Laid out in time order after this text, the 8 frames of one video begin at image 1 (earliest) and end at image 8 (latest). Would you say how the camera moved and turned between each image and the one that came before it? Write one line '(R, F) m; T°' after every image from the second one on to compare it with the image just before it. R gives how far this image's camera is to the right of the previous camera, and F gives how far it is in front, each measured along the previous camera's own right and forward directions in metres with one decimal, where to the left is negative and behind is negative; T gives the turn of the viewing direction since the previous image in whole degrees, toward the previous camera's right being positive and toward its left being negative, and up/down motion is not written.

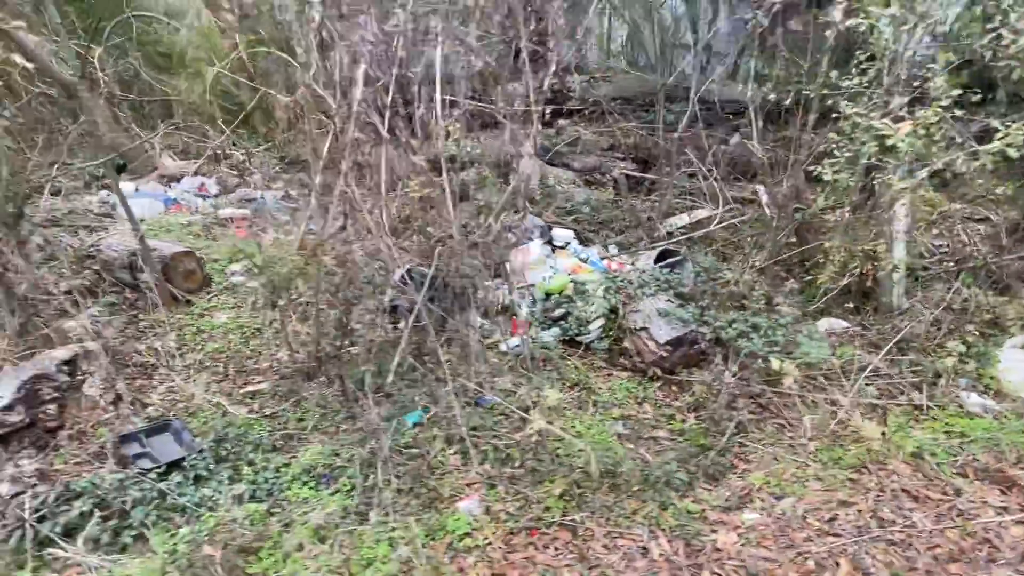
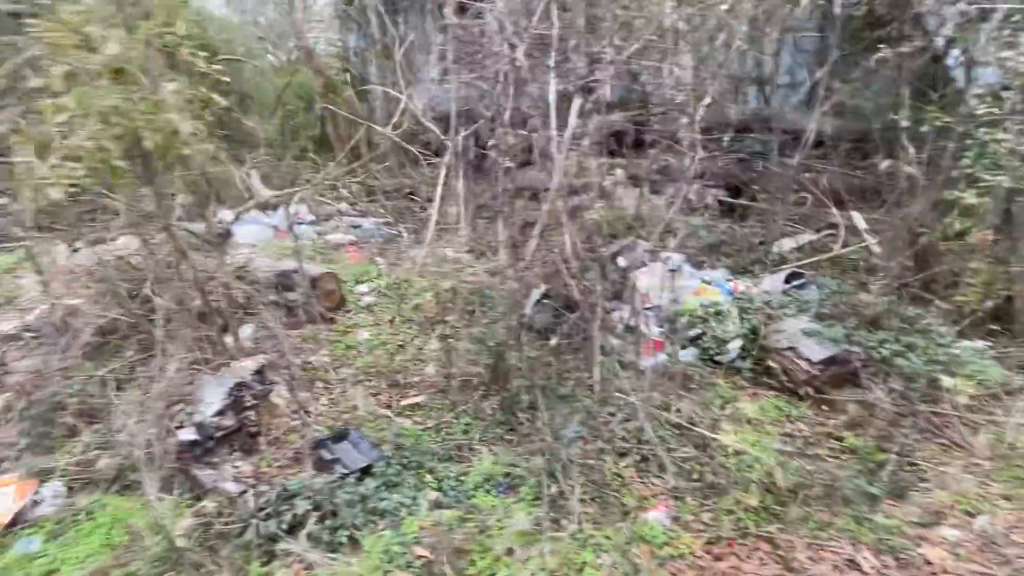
(-0.9, -0.2) m; -2°
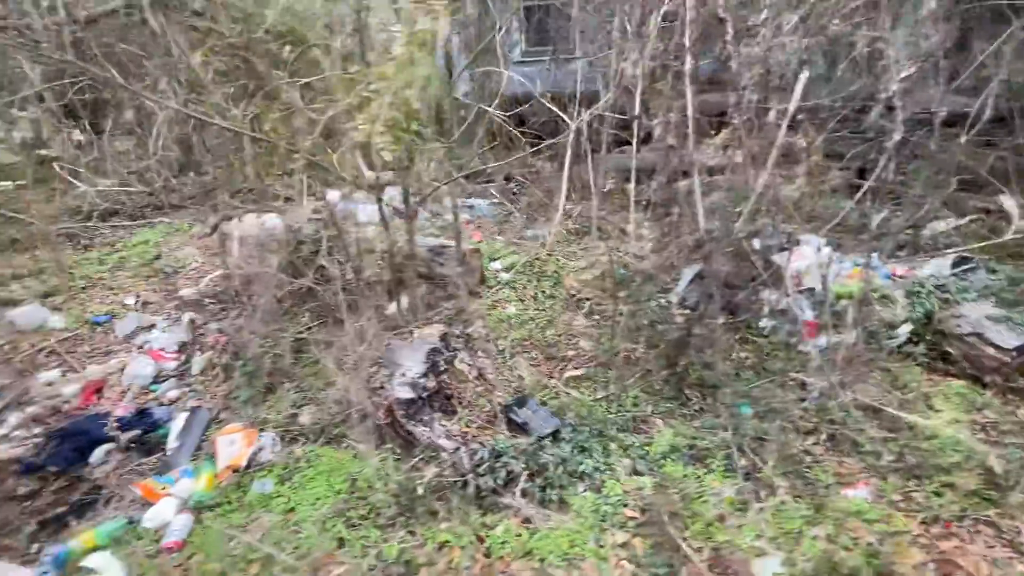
(-0.9, -0.1) m; -5°
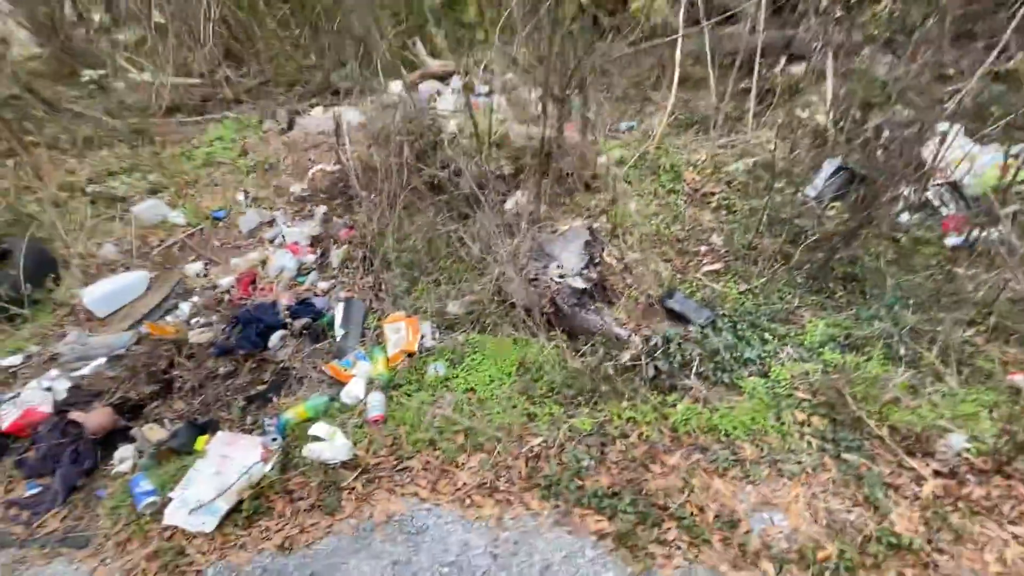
(-0.9, 0.0) m; -2°
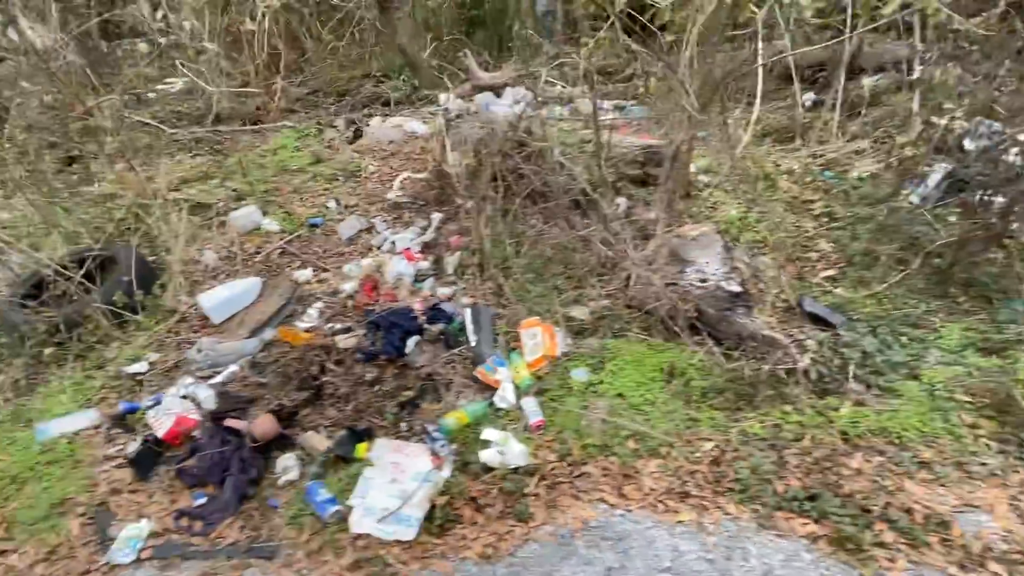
(-0.9, 0.0) m; +1°
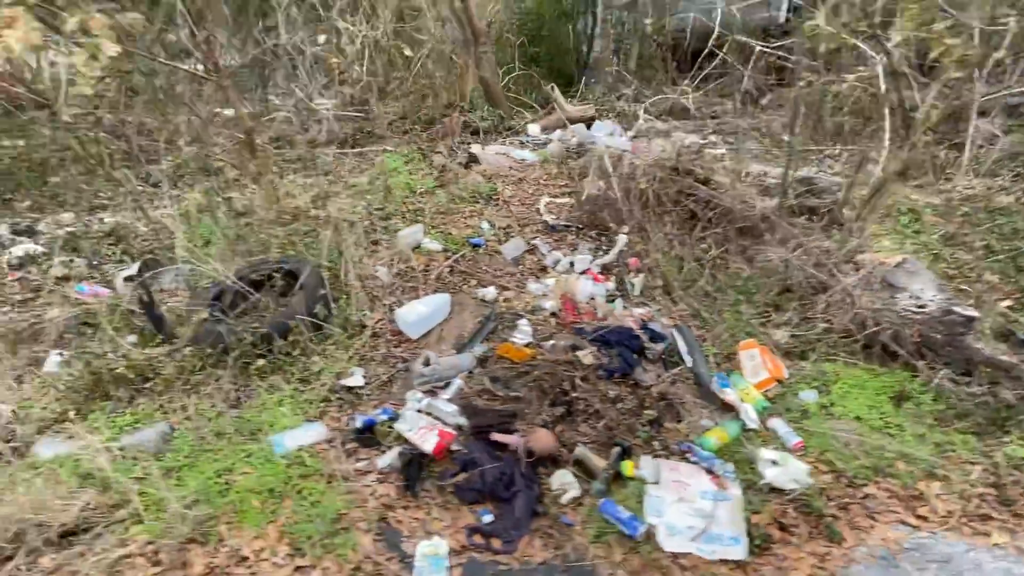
(-1.5, 0.0) m; +1°
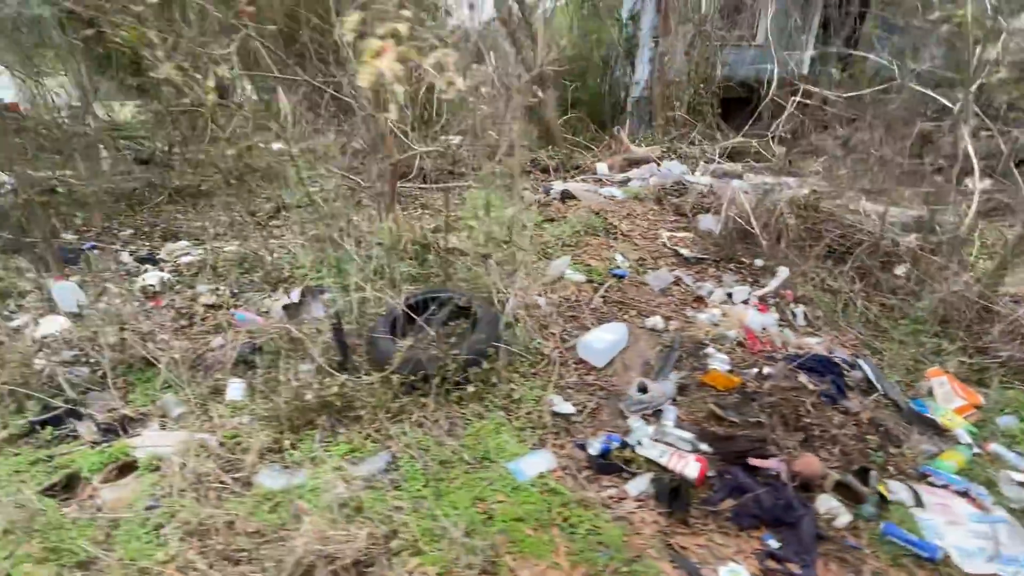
(-1.5, 0.0) m; +2°
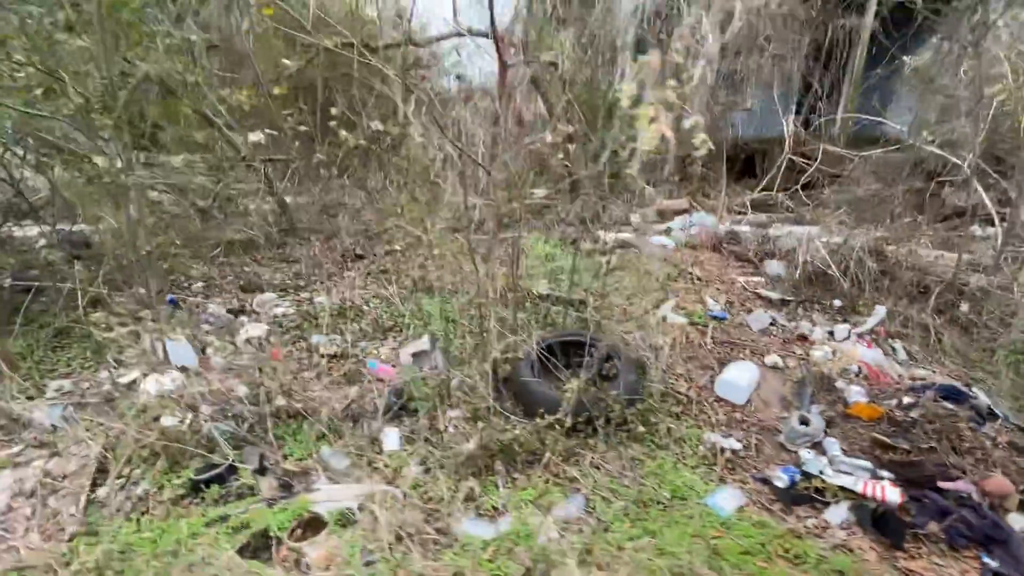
(-1.3, -0.1) m; +4°
